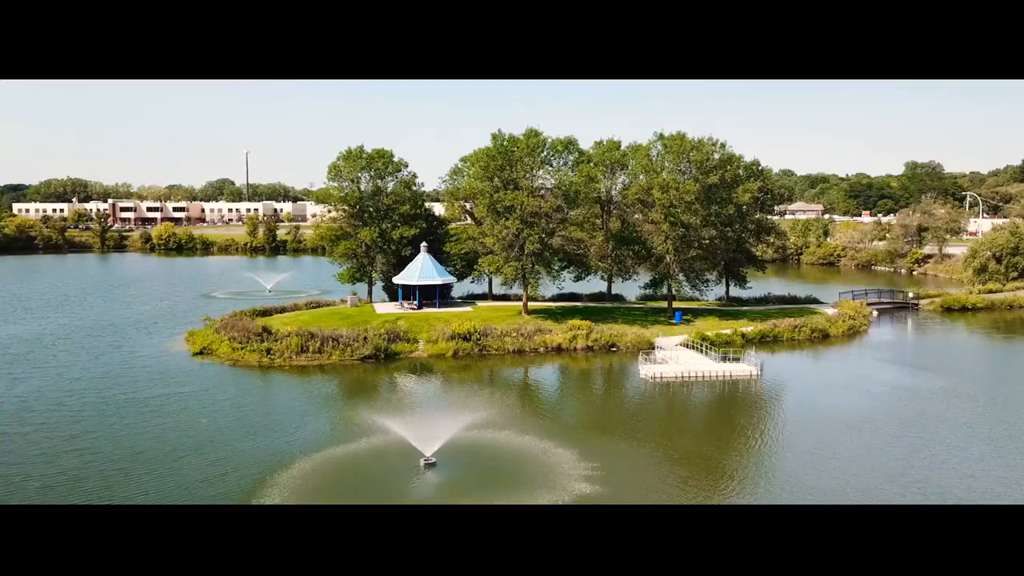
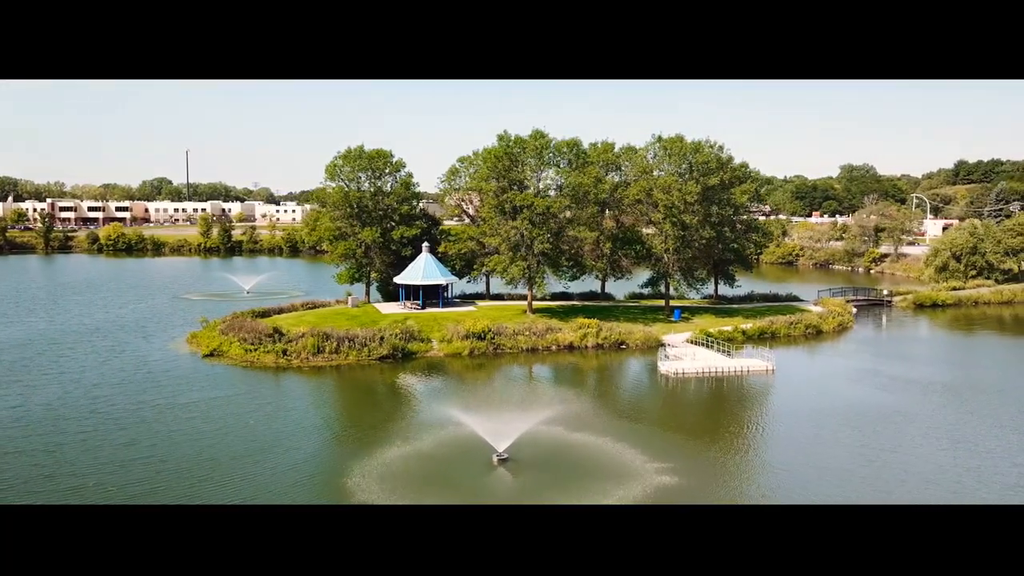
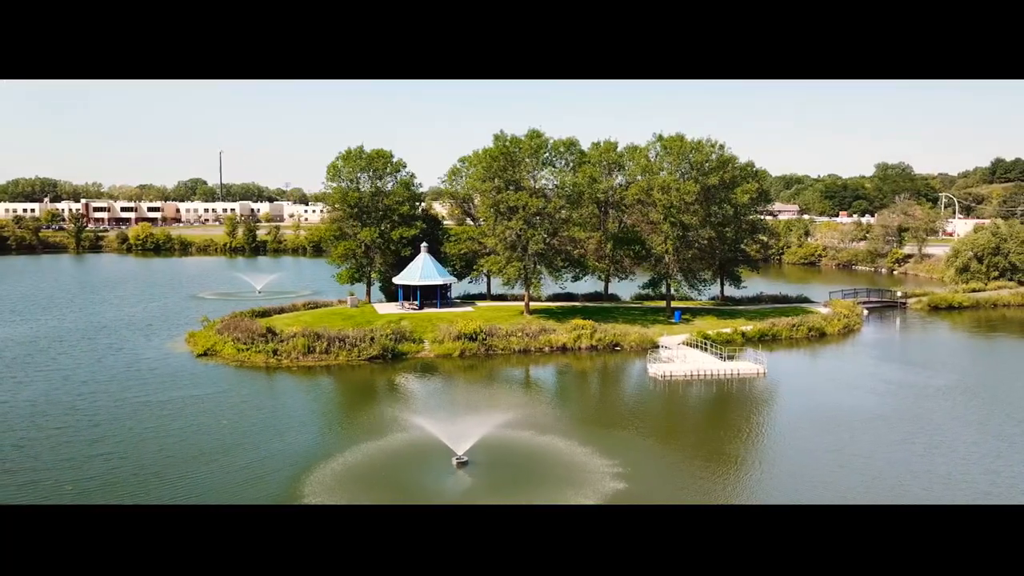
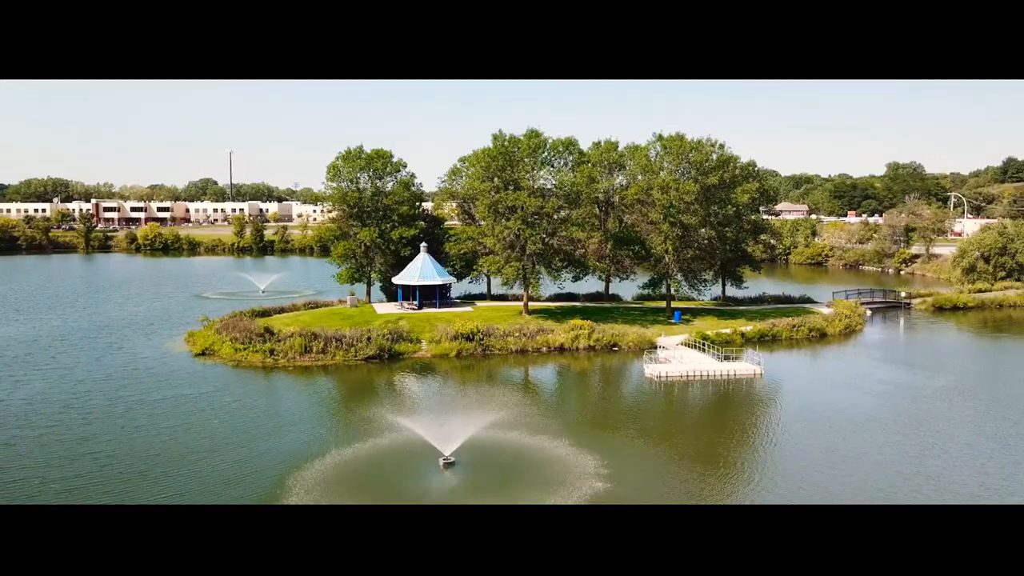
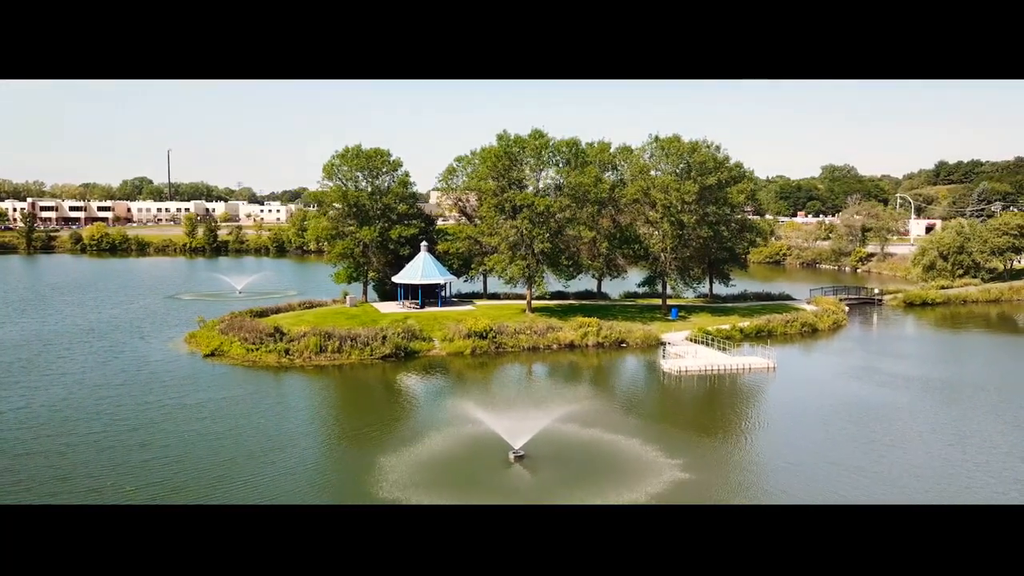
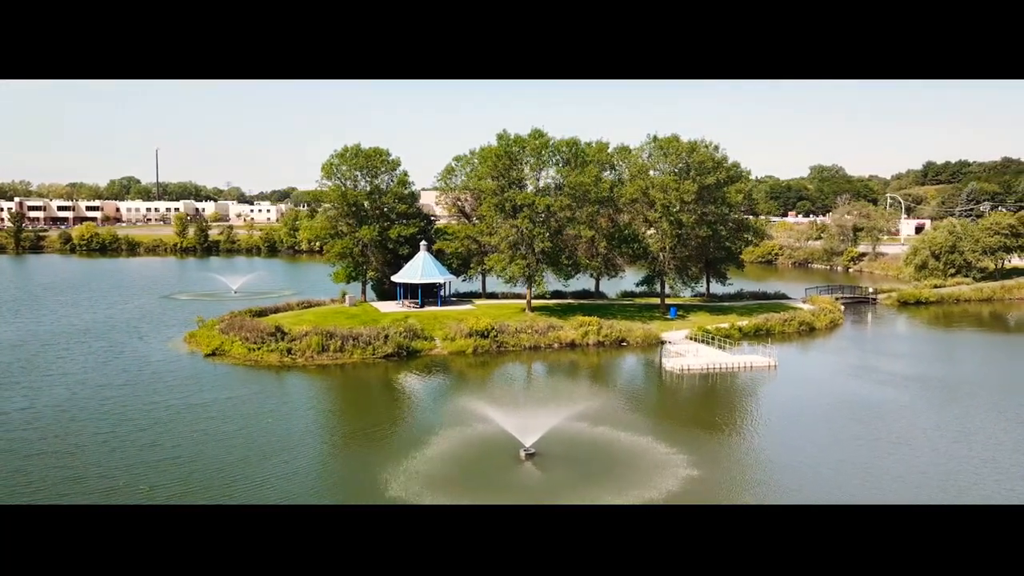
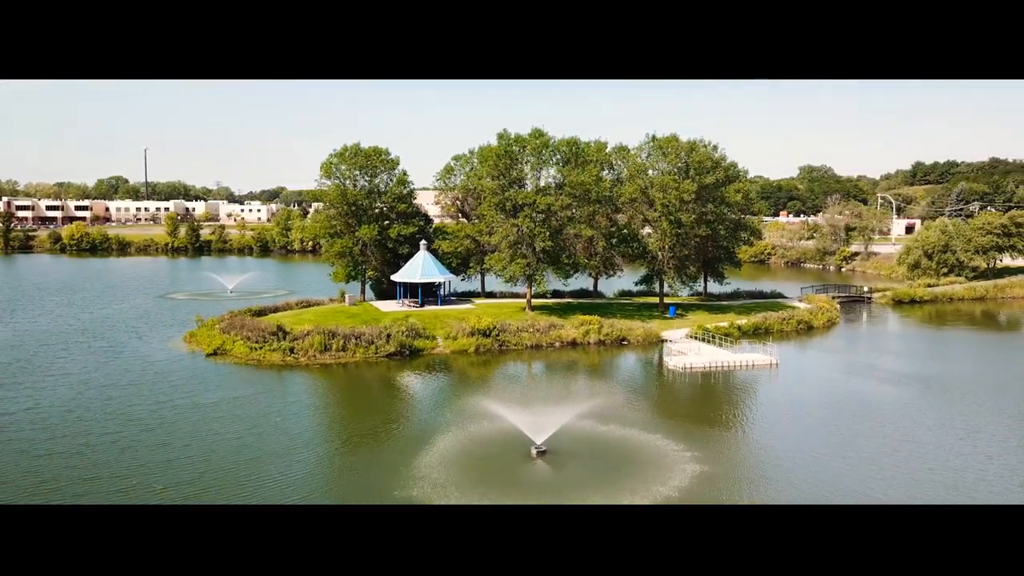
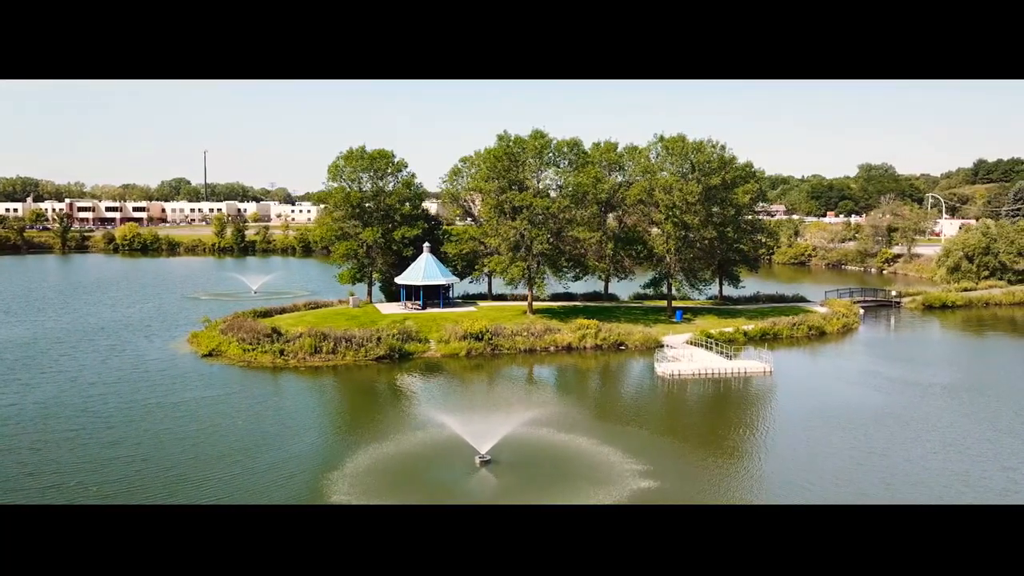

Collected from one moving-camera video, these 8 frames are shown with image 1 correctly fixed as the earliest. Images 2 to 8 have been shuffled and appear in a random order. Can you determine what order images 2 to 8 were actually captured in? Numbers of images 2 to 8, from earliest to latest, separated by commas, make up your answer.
4, 3, 8, 2, 5, 6, 7
